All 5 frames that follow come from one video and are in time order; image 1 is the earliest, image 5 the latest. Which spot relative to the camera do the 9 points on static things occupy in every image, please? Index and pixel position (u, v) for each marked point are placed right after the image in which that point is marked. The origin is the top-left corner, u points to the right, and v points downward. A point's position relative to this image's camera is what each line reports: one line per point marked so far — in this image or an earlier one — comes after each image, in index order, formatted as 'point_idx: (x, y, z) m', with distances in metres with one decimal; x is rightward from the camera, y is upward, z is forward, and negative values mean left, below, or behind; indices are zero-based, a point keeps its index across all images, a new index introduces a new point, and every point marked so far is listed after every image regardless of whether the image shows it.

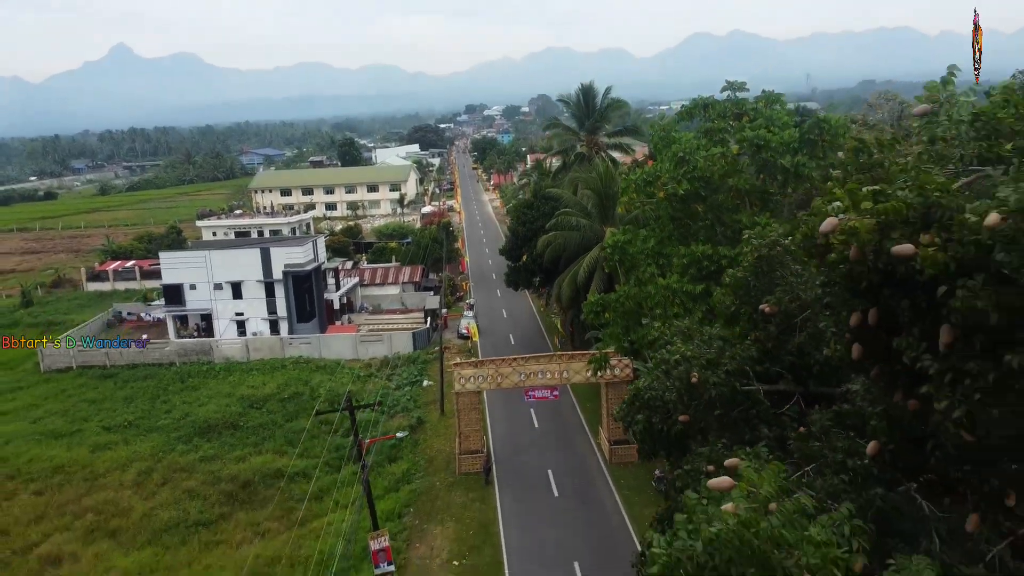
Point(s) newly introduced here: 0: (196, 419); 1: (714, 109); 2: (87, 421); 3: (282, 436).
0: (-7.5, -3.1, +19.3) m
1: (+3.3, +2.9, +13.7) m
2: (-10.4, -3.2, +19.9) m
3: (-5.1, -3.2, +18.0) m
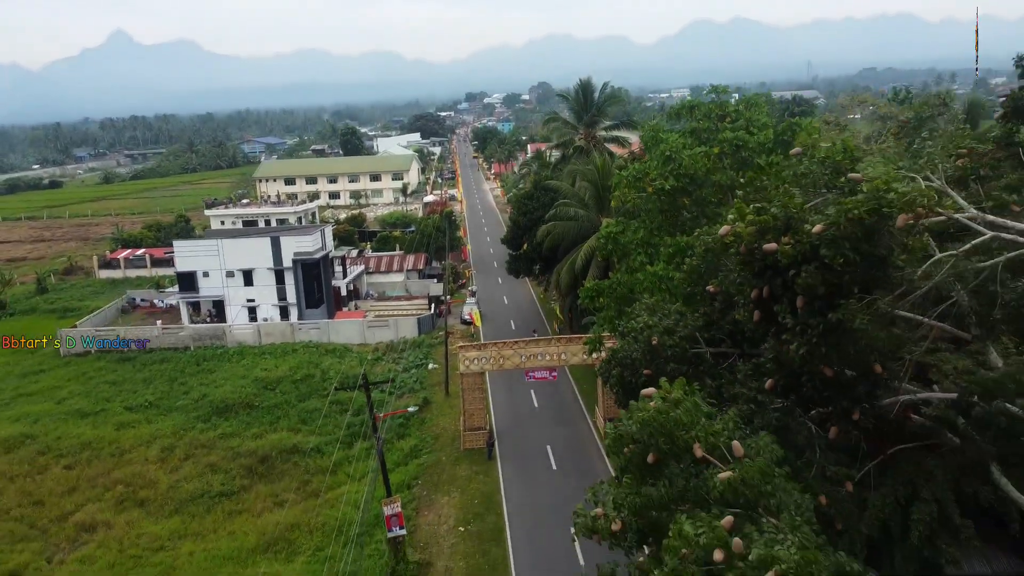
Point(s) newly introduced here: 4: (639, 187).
0: (-7.5, -2.8, +20.3) m
1: (+3.3, +3.2, +14.7) m
2: (-10.4, -2.9, +21.0) m
3: (-5.0, -2.9, +19.0) m
4: (+2.0, +1.6, +13.5) m
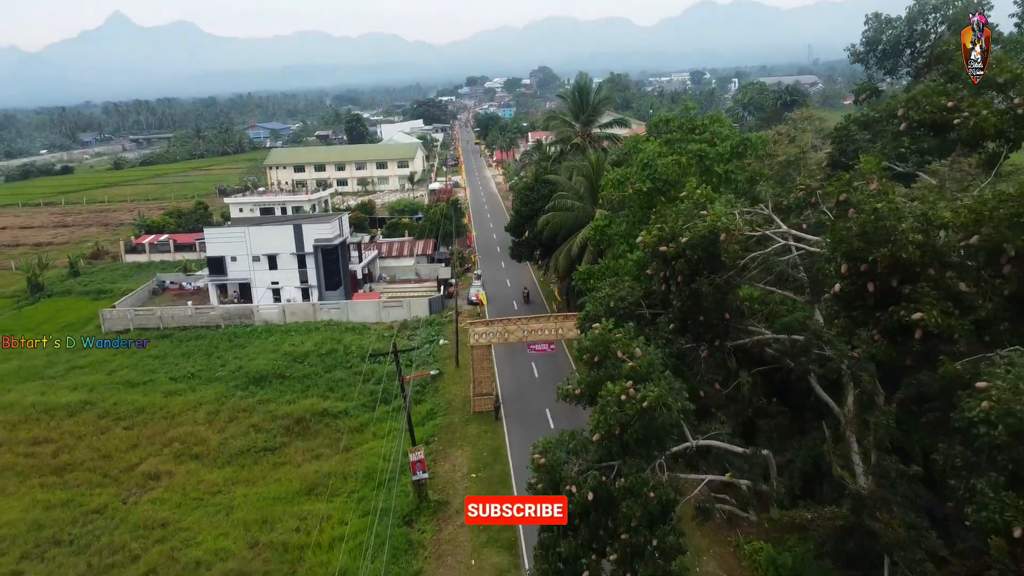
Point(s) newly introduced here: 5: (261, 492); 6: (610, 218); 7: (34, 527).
0: (-7.4, -2.3, +22.8) m
1: (+3.4, +3.5, +17.0) m
2: (-10.3, -2.4, +23.4) m
3: (-4.9, -2.5, +21.5) m
4: (+2.1, +1.9, +15.9) m
5: (-5.0, -4.0, +16.1) m
6: (+1.7, +1.4, +16.3) m
7: (-9.0, -4.5, +15.4) m
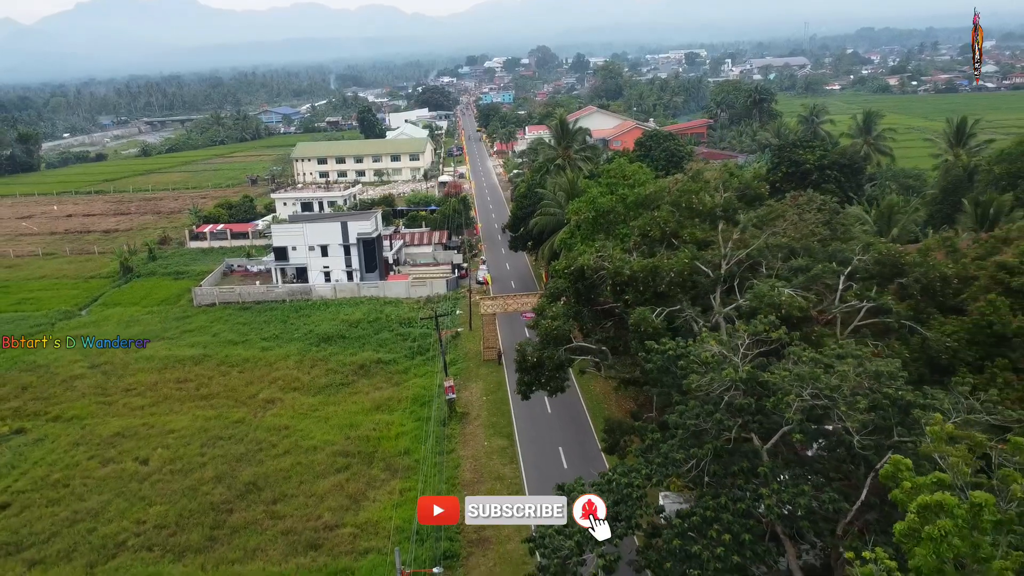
0: (-7.4, -1.7, +31.2) m
1: (+3.4, +3.9, +25.2) m
2: (-10.3, -1.8, +31.8) m
3: (-5.0, -2.0, +29.8) m
4: (+2.0, +2.3, +24.1) m
5: (-5.0, -3.6, +24.6) m
6: (+1.7, +1.8, +24.6) m
7: (-9.1, -4.2, +23.8) m
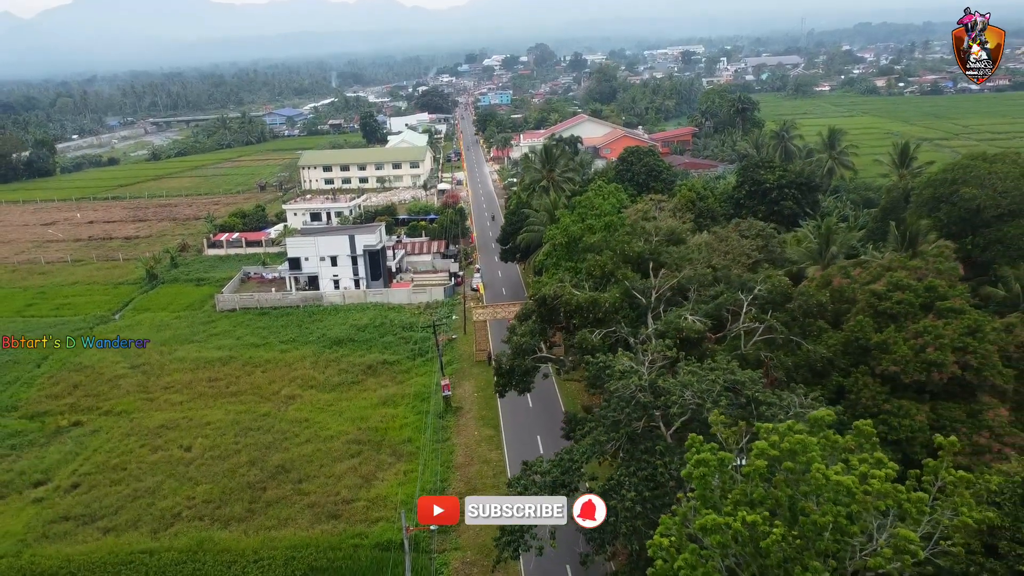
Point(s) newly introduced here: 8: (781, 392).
0: (-7.9, -2.1, +35.2) m
1: (+2.9, +3.5, +29.2) m
2: (-10.8, -2.2, +35.8) m
3: (-5.4, -2.3, +33.9) m
4: (+1.5, +1.8, +28.1) m
5: (-5.5, -4.1, +28.6) m
6: (+1.2, +1.4, +28.6) m
7: (-9.5, -4.6, +27.8) m
8: (+4.8, -1.9, +14.4) m
